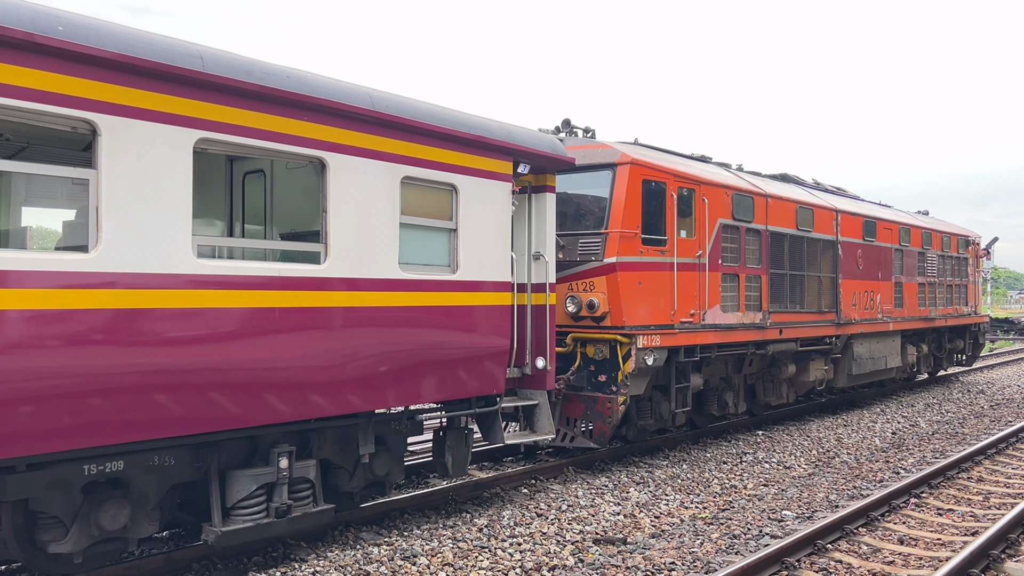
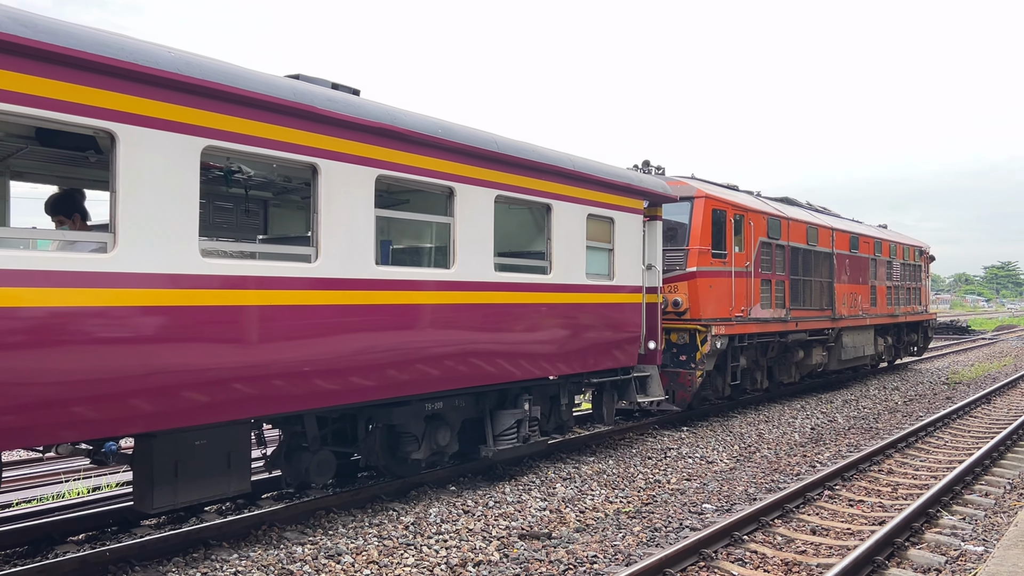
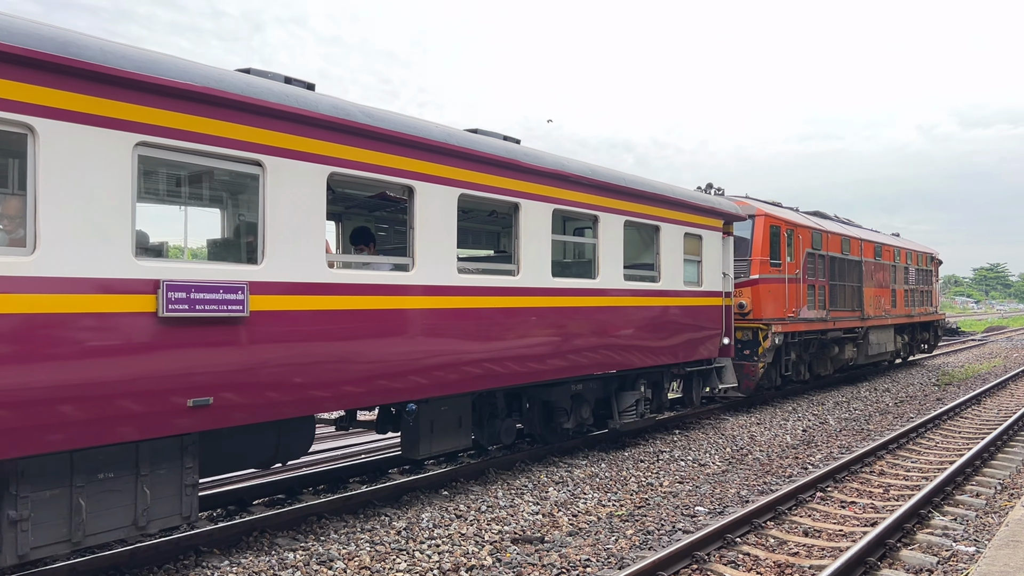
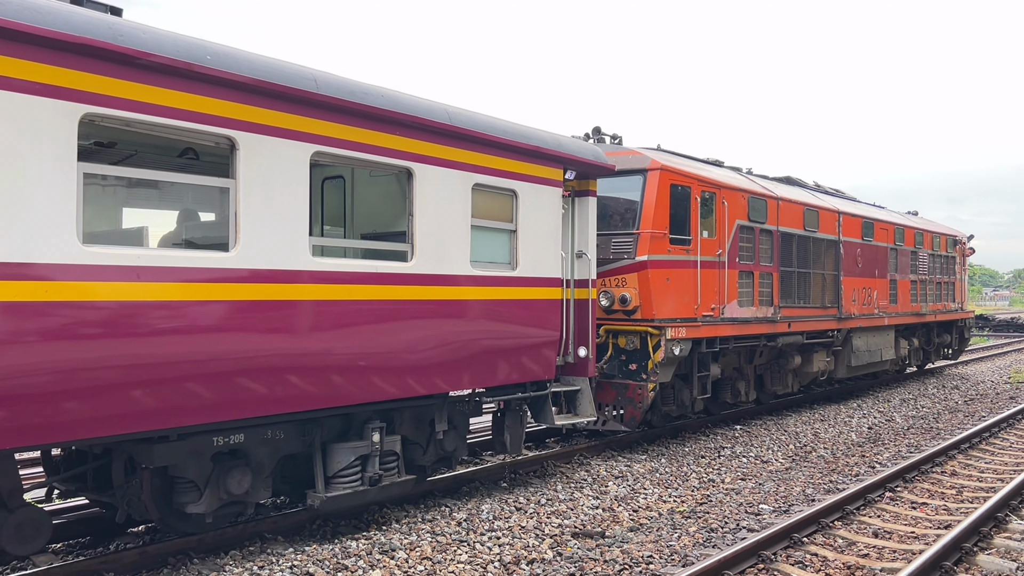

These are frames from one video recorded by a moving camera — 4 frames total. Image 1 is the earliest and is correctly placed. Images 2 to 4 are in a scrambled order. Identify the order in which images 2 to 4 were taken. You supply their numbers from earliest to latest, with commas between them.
4, 2, 3
